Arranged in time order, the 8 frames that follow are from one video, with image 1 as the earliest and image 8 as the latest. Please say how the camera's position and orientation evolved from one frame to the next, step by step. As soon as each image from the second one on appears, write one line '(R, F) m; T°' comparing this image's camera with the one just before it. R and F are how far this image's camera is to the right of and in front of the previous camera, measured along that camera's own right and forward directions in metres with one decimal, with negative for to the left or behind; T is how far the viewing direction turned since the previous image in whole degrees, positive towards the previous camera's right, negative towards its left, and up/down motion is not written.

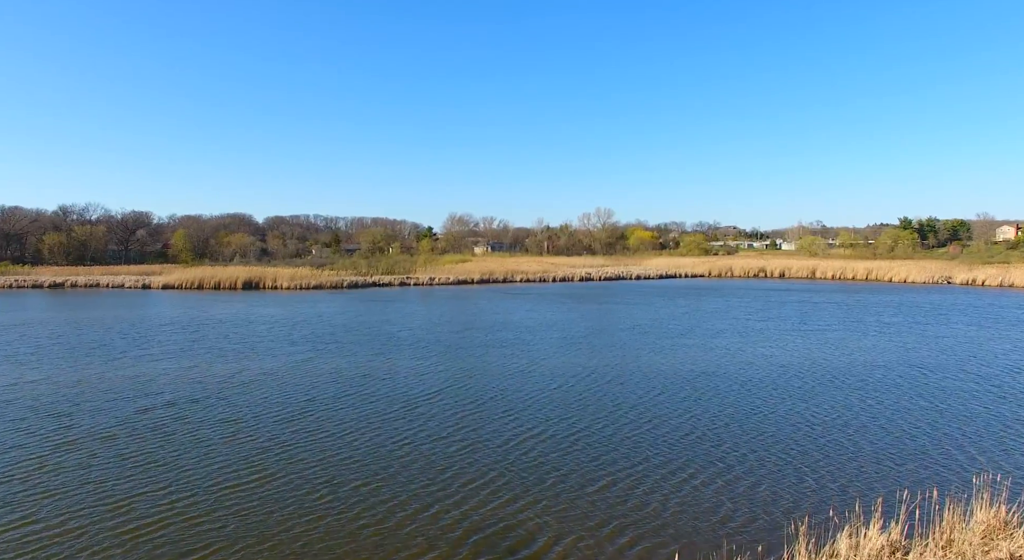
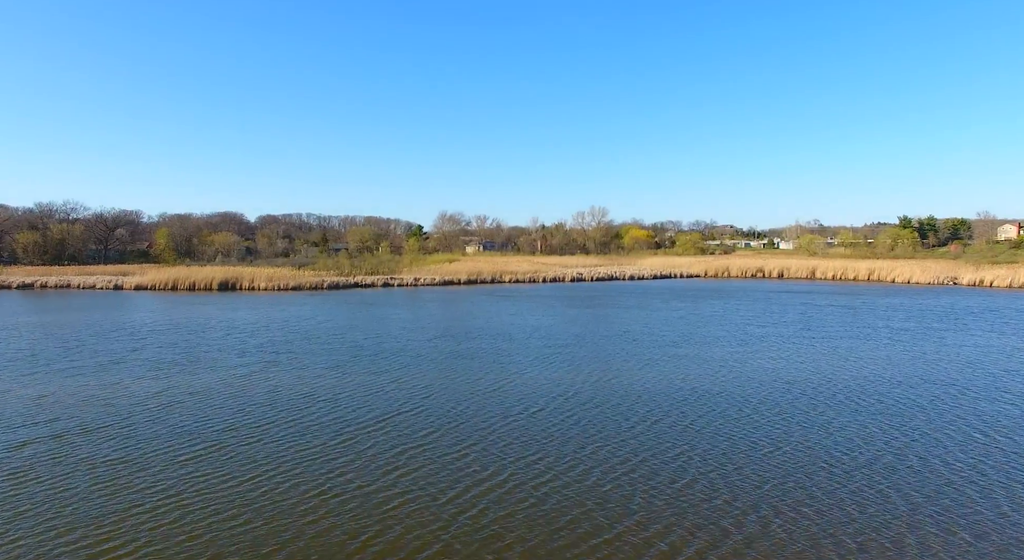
(+0.6, +2.0) m; 0°
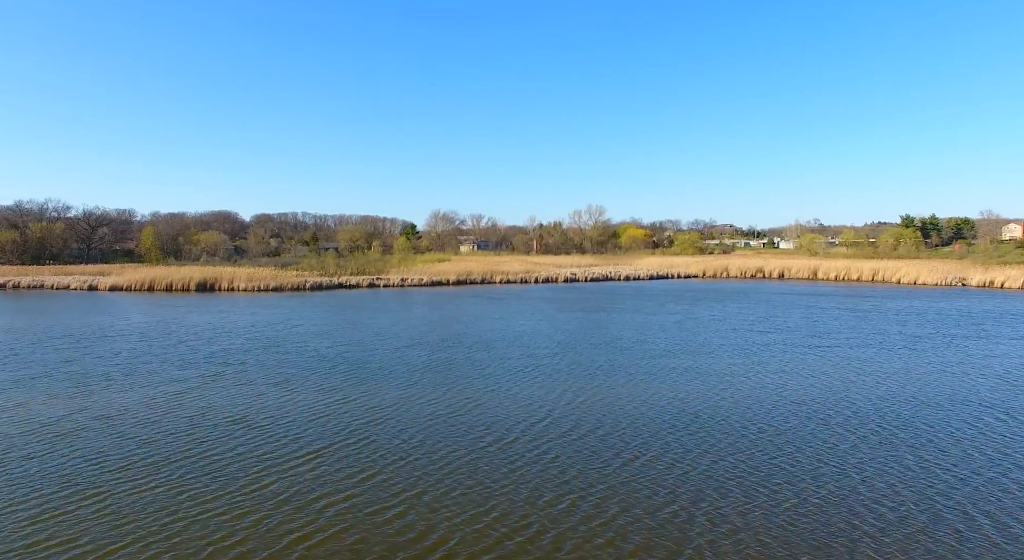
(+0.6, +1.9) m; 0°
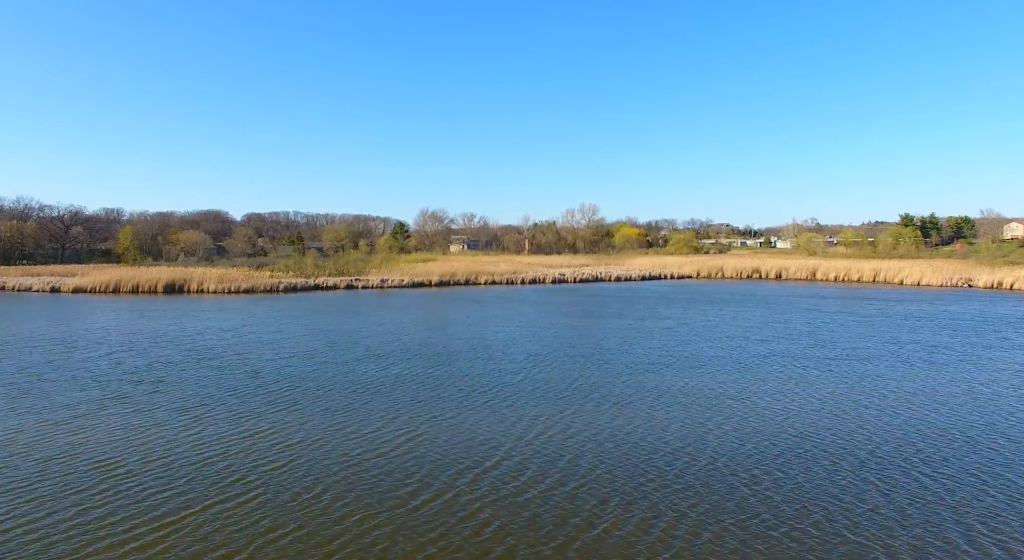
(+0.8, +2.2) m; 0°
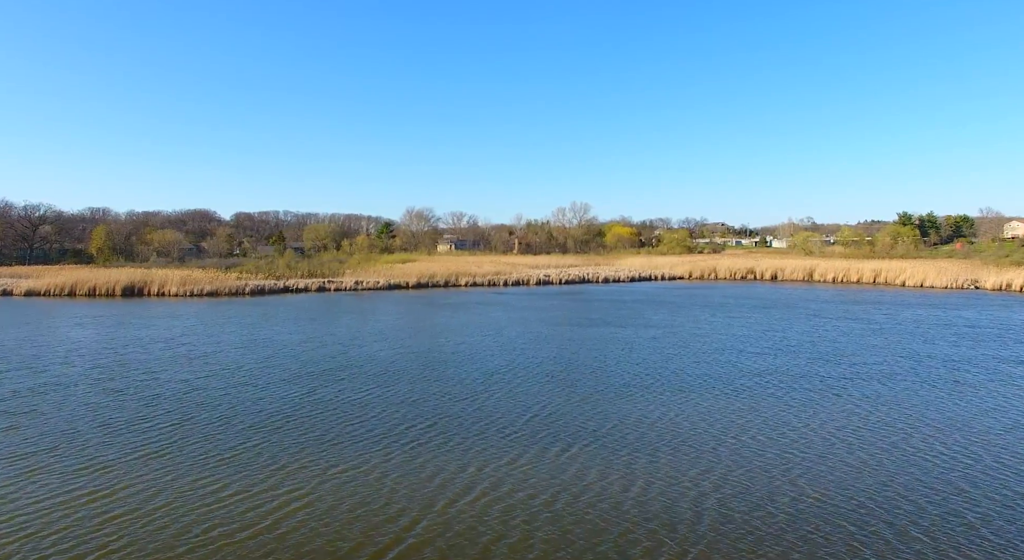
(+1.0, +2.5) m; 0°
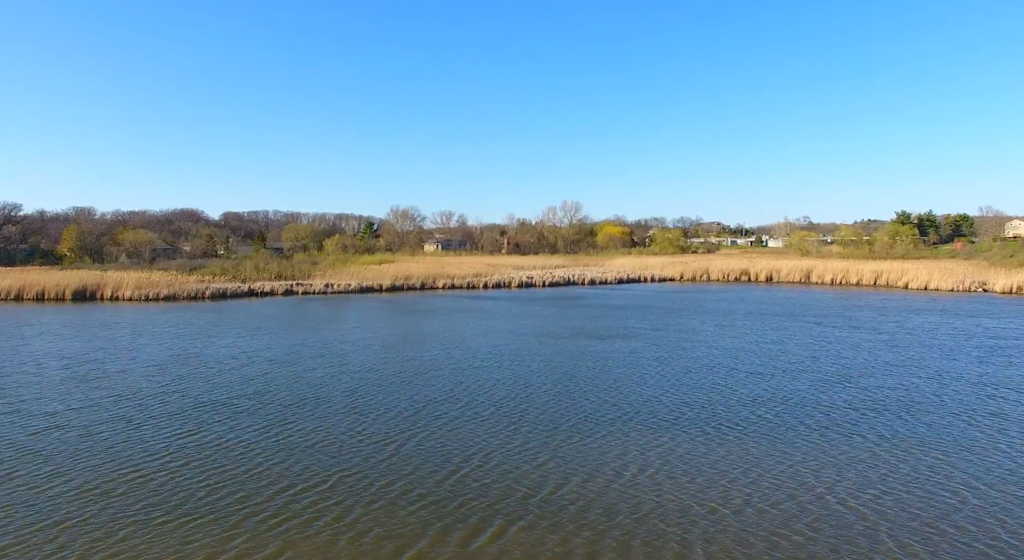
(+1.0, +2.6) m; 0°
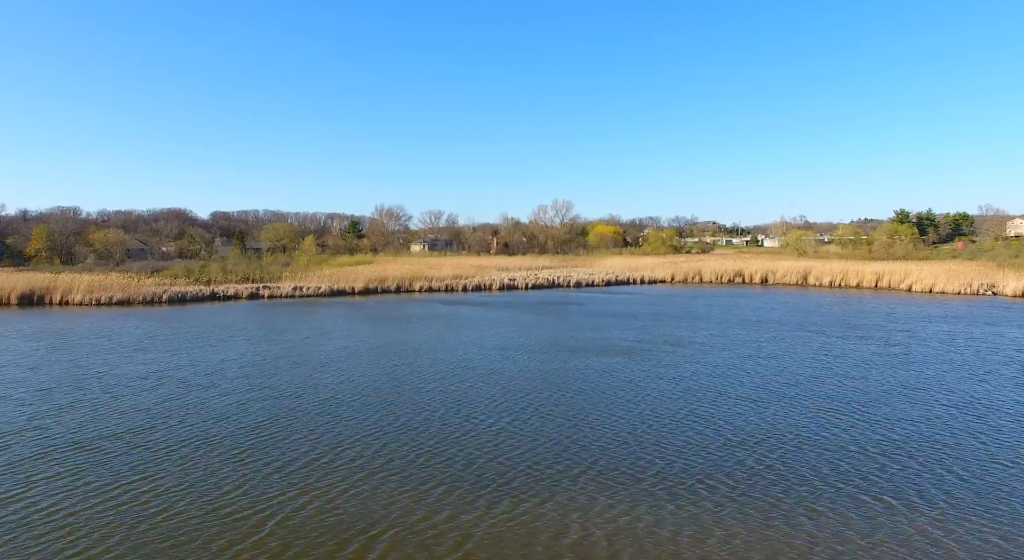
(+1.0, +2.4) m; 0°
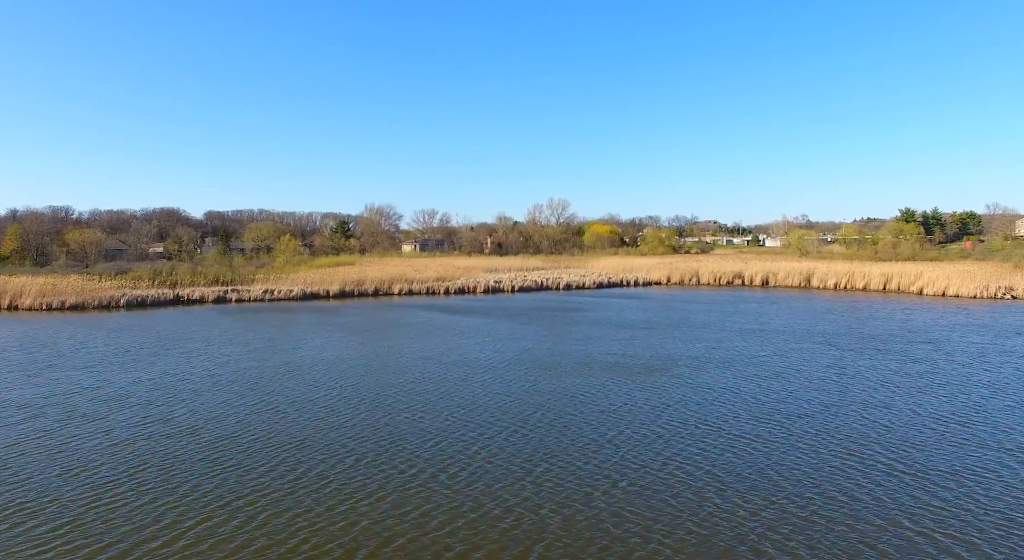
(+0.9, +2.4) m; 0°
